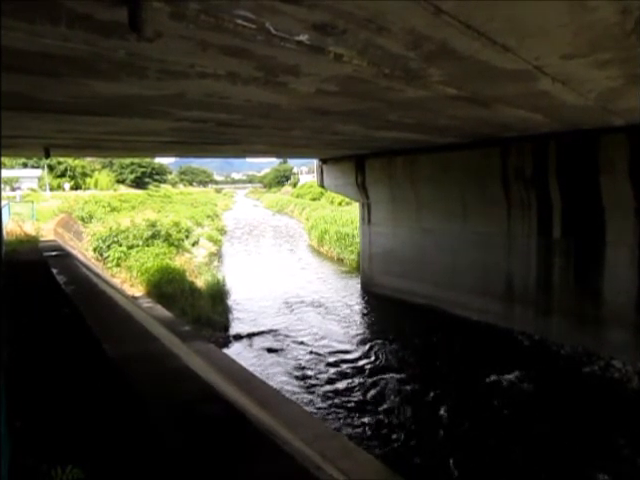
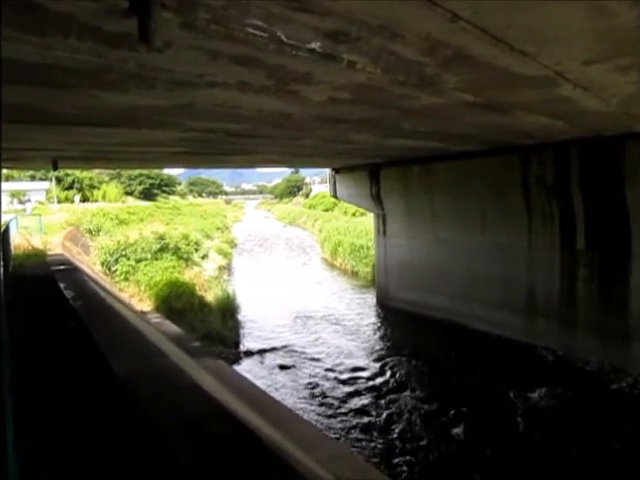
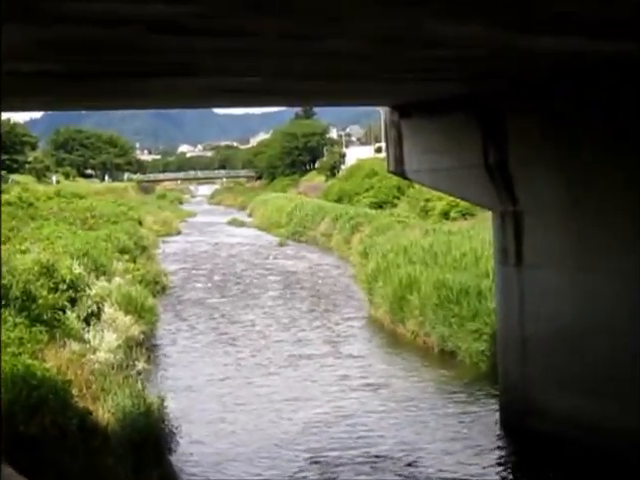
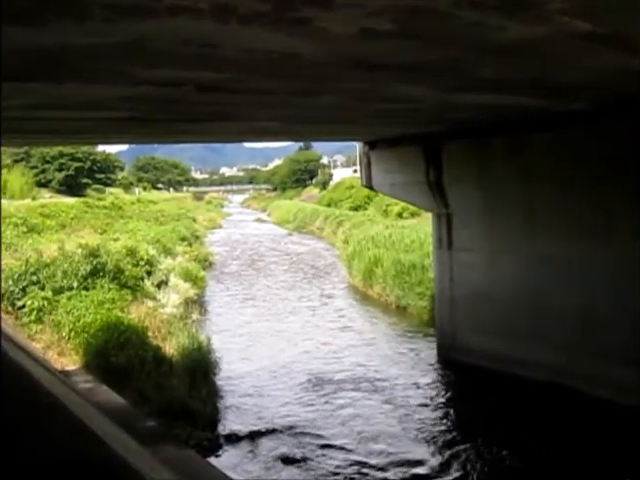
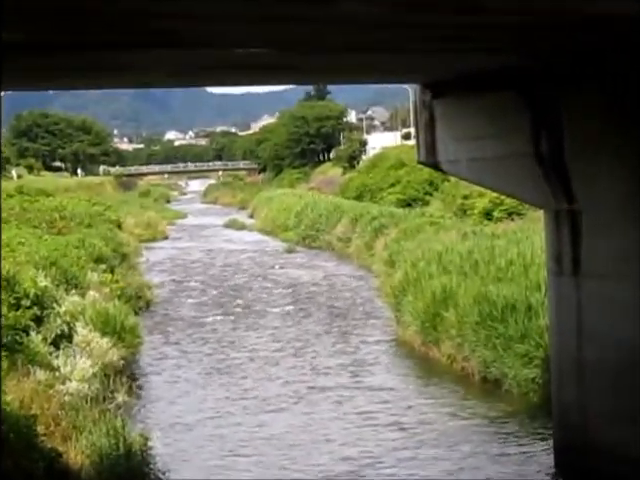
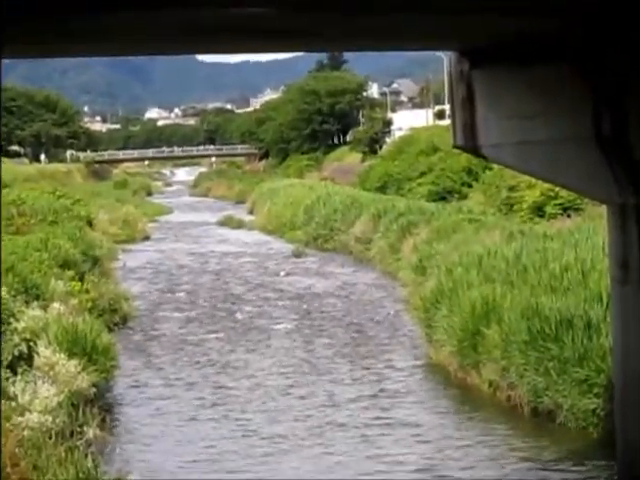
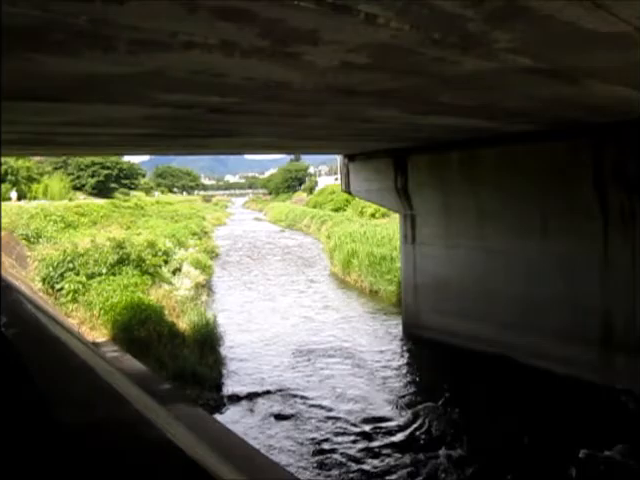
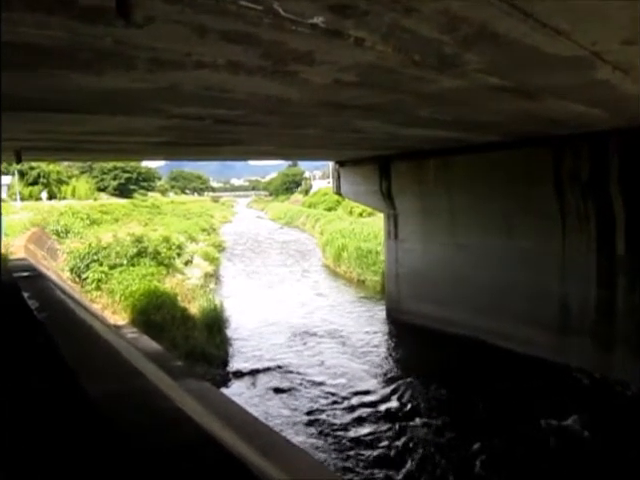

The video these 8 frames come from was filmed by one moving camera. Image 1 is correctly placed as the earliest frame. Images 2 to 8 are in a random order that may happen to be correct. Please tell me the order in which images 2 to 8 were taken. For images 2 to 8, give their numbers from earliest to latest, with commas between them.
2, 8, 7, 4, 3, 5, 6
